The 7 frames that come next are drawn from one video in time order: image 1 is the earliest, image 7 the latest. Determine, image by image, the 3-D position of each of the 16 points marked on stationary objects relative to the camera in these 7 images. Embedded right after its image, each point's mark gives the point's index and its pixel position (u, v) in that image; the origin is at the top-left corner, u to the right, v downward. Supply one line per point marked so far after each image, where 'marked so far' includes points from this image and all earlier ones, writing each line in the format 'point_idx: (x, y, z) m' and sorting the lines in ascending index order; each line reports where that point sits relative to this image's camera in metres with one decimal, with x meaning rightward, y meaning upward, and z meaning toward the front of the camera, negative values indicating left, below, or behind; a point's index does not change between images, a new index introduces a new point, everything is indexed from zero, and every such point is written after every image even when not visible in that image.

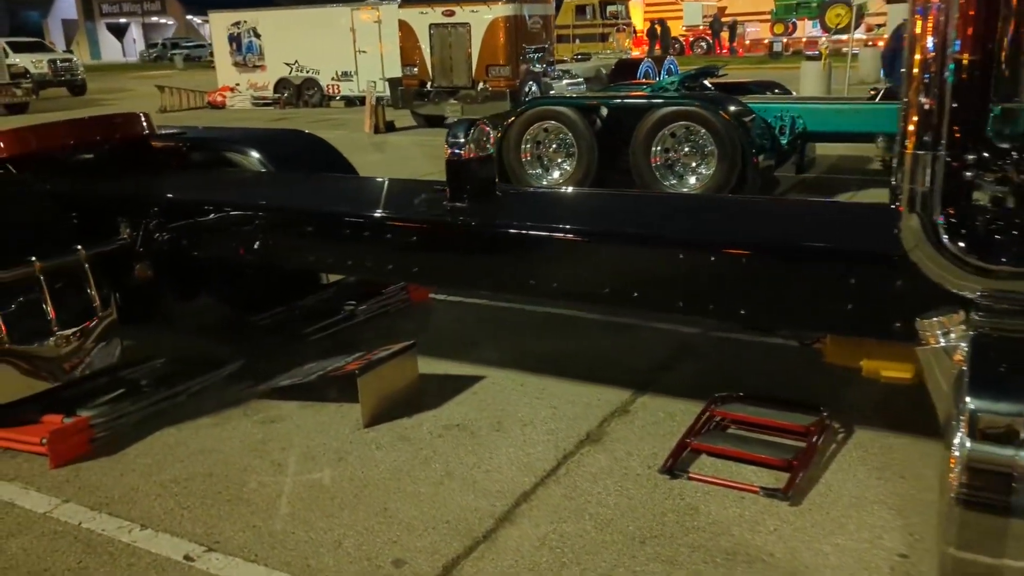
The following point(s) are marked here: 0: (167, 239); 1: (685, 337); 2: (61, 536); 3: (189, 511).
0: (-1.6, +0.2, +4.2) m
1: (+1.0, -0.3, +4.8) m
2: (-1.6, -0.9, +3.0) m
3: (-1.2, -0.8, +3.2) m
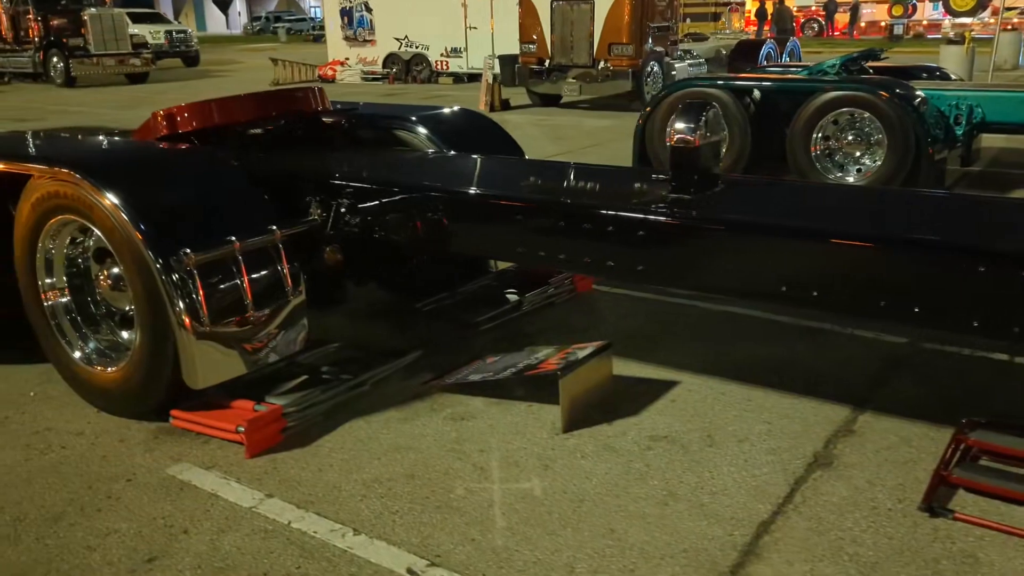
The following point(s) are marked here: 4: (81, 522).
0: (-0.7, +0.3, +4.0) m
1: (+1.9, -0.3, +4.4) m
2: (-0.8, -0.8, +2.9) m
3: (-0.4, -0.8, +3.0) m
4: (-1.5, -0.8, +3.0) m
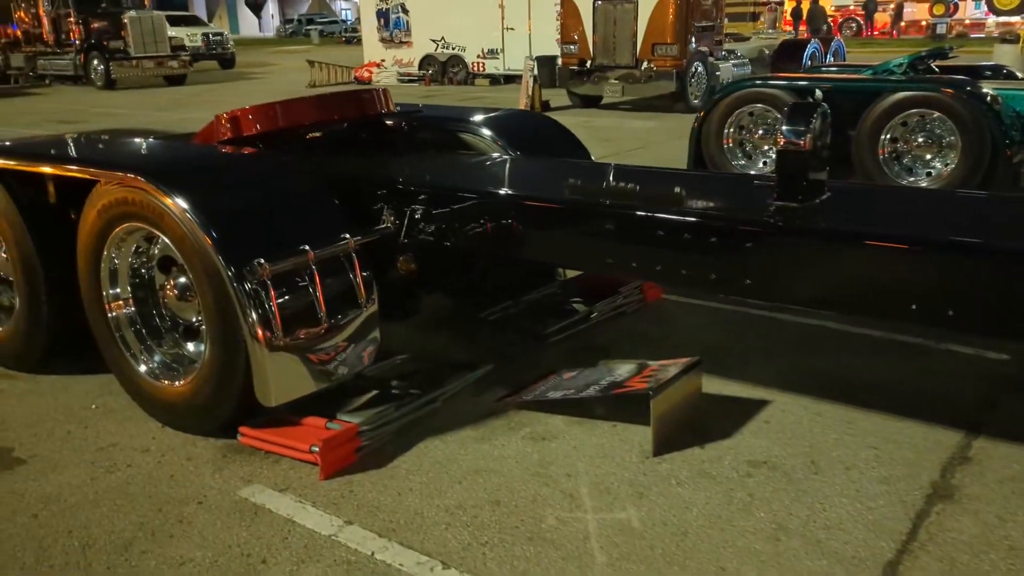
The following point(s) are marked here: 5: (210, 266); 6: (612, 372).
0: (-0.3, +0.2, +3.8) m
1: (+2.3, -0.4, +4.1) m
2: (-0.5, -0.9, +2.7) m
3: (-0.1, -0.8, +2.8) m
4: (-1.2, -0.8, +2.8) m
5: (-1.1, +0.1, +3.3) m
6: (+0.4, -0.4, +3.8) m
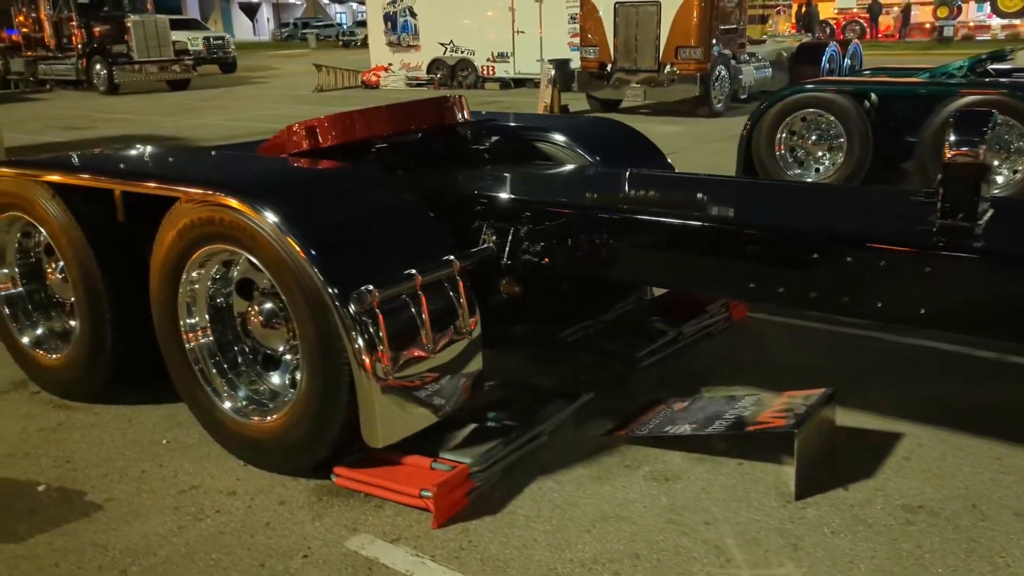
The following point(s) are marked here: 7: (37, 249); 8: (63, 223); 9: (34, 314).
0: (+0.1, +0.2, +3.5) m
1: (+2.7, -0.5, +3.8) m
2: (0.0, -1.0, +2.4) m
3: (+0.4, -0.9, +2.5) m
4: (-0.7, -0.9, +2.5) m
5: (-0.7, 0.0, +3.0) m
6: (+0.9, -0.5, +3.5) m
7: (-2.3, +0.2, +4.2) m
8: (-1.9, +0.3, +3.7) m
9: (-2.3, -0.1, +4.2) m
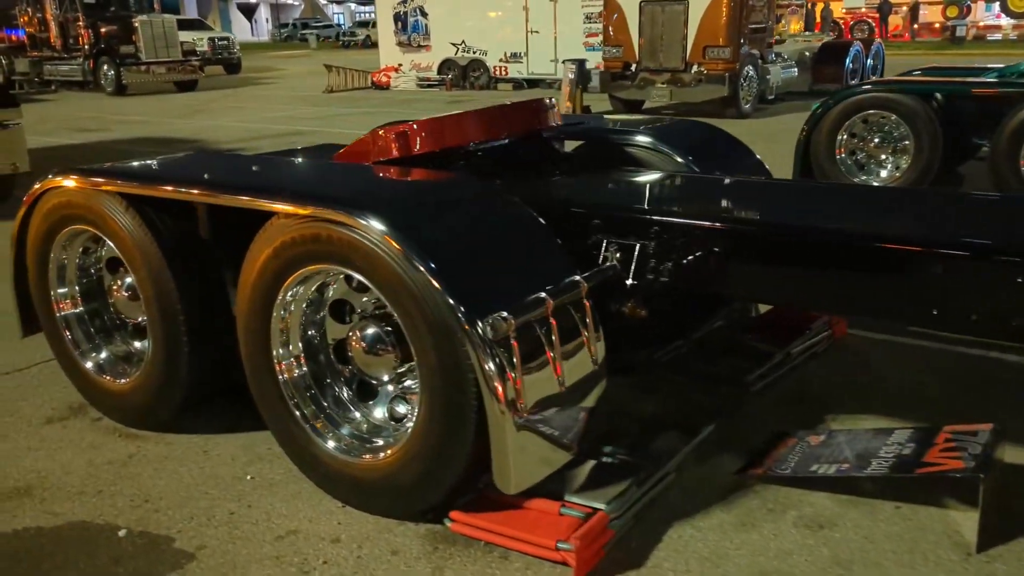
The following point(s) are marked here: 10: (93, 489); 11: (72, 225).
0: (+0.6, +0.1, +3.2) m
1: (+3.2, -0.5, +3.5) m
2: (+0.4, -1.0, +2.1) m
3: (+0.8, -1.0, +2.2) m
4: (-0.3, -1.0, +2.2) m
5: (-0.2, -0.1, +2.7) m
6: (+1.3, -0.5, +3.1) m
7: (-1.8, +0.1, +3.9) m
8: (-1.5, +0.2, +3.4) m
9: (-1.9, -0.2, +3.9) m
10: (-1.6, -0.8, +3.3) m
11: (-1.8, +0.3, +3.7) m
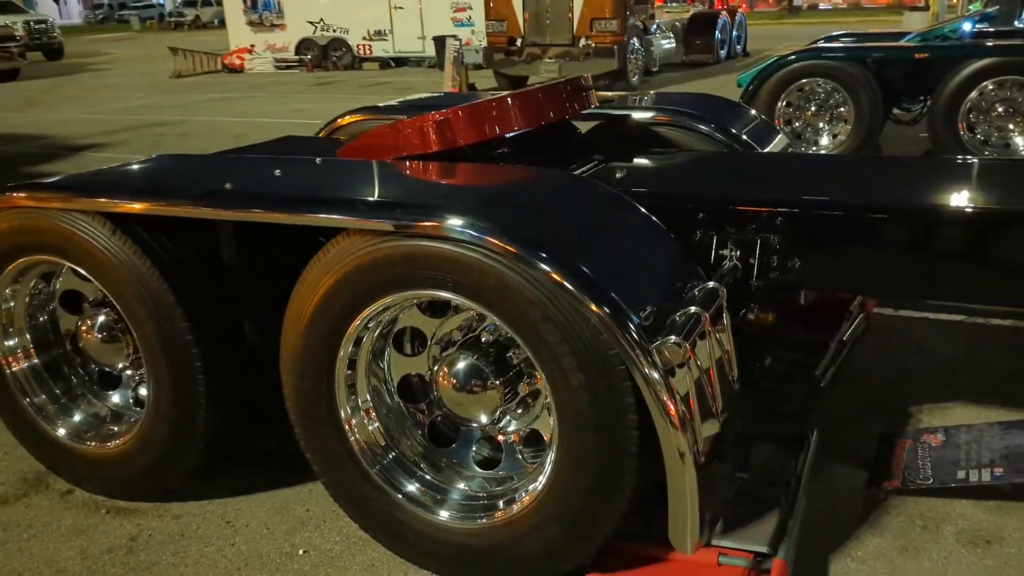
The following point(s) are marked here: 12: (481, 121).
0: (+0.9, +0.1, +2.8) m
1: (+3.4, -0.3, +3.5) m
2: (+1.0, -1.1, +1.7) m
3: (+1.4, -1.0, +1.9) m
4: (+0.3, -1.1, +1.7) m
5: (+0.2, -0.2, +2.2) m
6: (+1.7, -0.5, +2.9) m
7: (-1.6, 0.0, +3.1) m
8: (-1.2, +0.1, +2.7) m
9: (-1.6, -0.4, +3.1) m
10: (-1.2, -0.9, +2.6) m
11: (-1.6, +0.1, +2.9) m
12: (-0.1, +0.6, +3.1) m
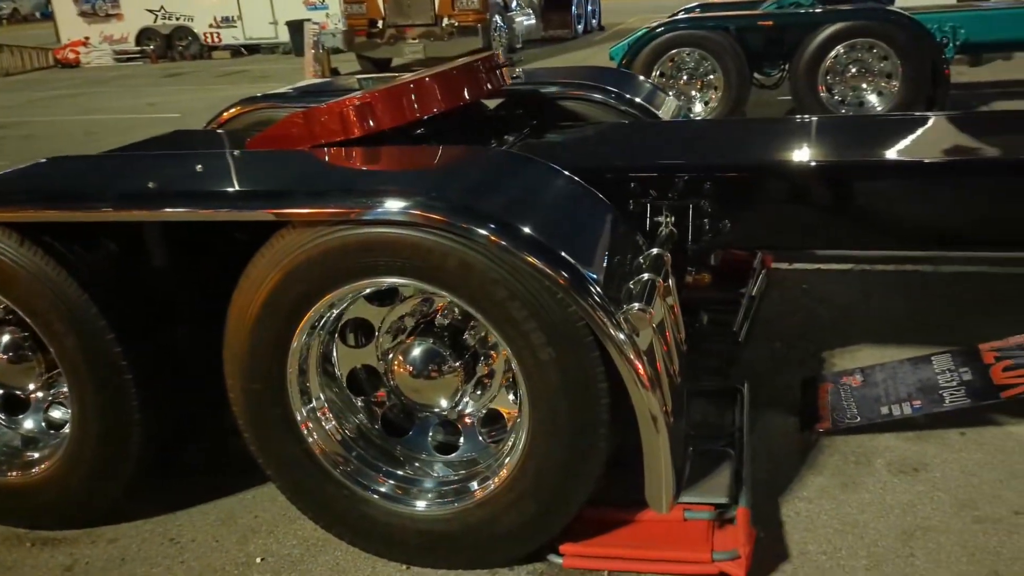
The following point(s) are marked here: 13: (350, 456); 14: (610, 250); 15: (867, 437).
0: (+0.6, +0.2, +2.9) m
1: (+3.1, 0.0, +4.0) m
2: (+1.0, -0.9, +1.9) m
3: (+1.4, -0.8, +2.1) m
4: (+0.3, -1.0, +1.8) m
5: (+0.1, -0.1, +2.2) m
6: (+1.5, -0.3, +3.1) m
7: (-1.8, -0.1, +2.8) m
8: (-1.3, 0.0, +2.5) m
9: (-1.8, -0.4, +2.9) m
10: (-1.3, -1.0, +2.4) m
11: (-1.8, 0.0, +2.6) m
12: (-0.4, +0.7, +3.1) m
13: (-0.5, -0.5, +2.5) m
14: (+0.3, +0.1, +2.4) m
15: (+1.2, -0.5, +3.0) m
